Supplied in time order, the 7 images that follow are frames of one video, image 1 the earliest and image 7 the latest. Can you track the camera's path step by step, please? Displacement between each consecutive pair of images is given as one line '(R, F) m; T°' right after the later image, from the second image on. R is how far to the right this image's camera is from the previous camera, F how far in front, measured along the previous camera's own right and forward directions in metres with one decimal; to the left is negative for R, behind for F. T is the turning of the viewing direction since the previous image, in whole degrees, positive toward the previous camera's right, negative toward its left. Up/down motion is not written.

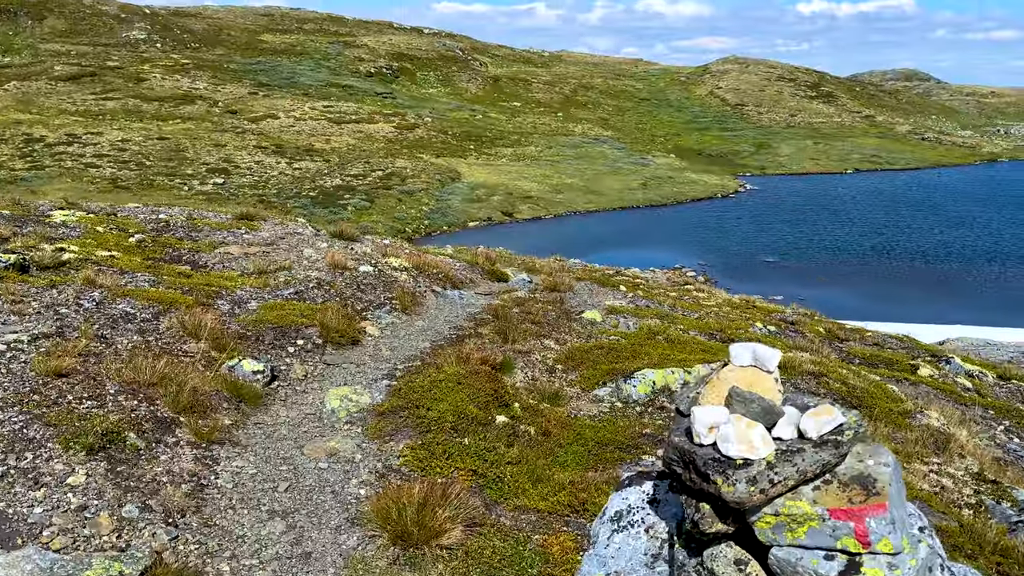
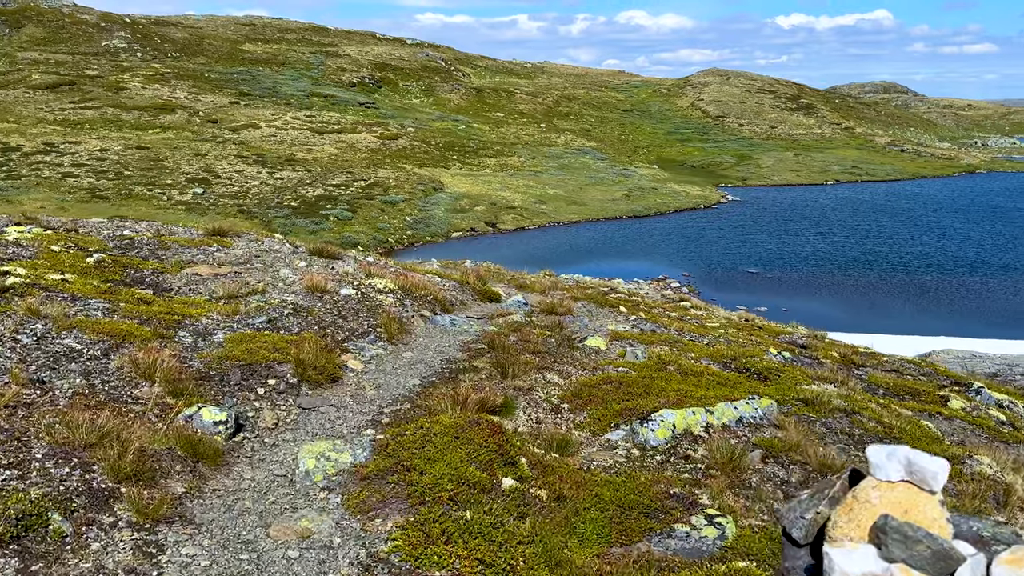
(-0.3, +1.5) m; +1°
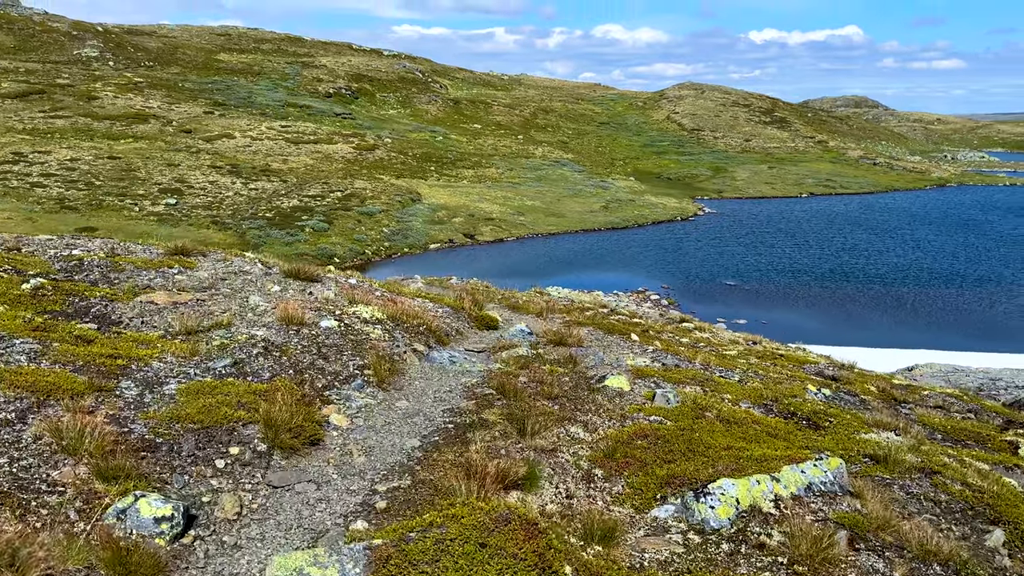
(-0.6, +2.3) m; +2°
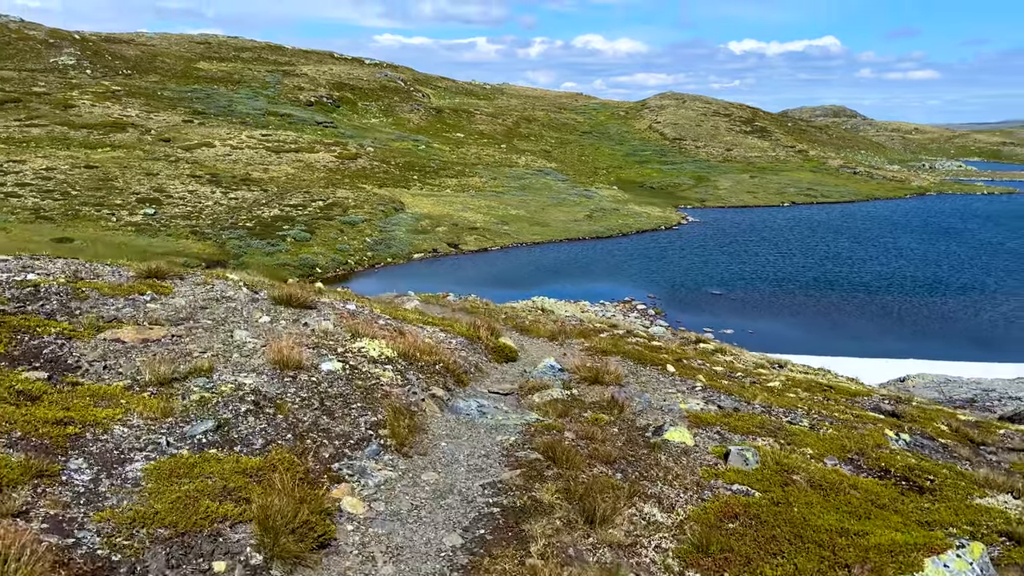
(-0.8, +2.3) m; +1°
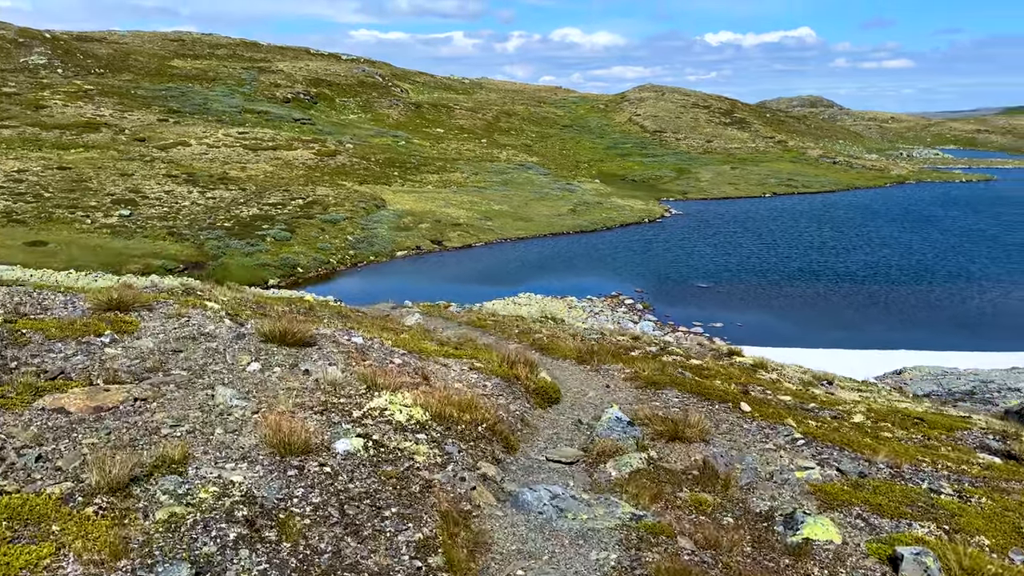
(-1.1, +3.1) m; +1°
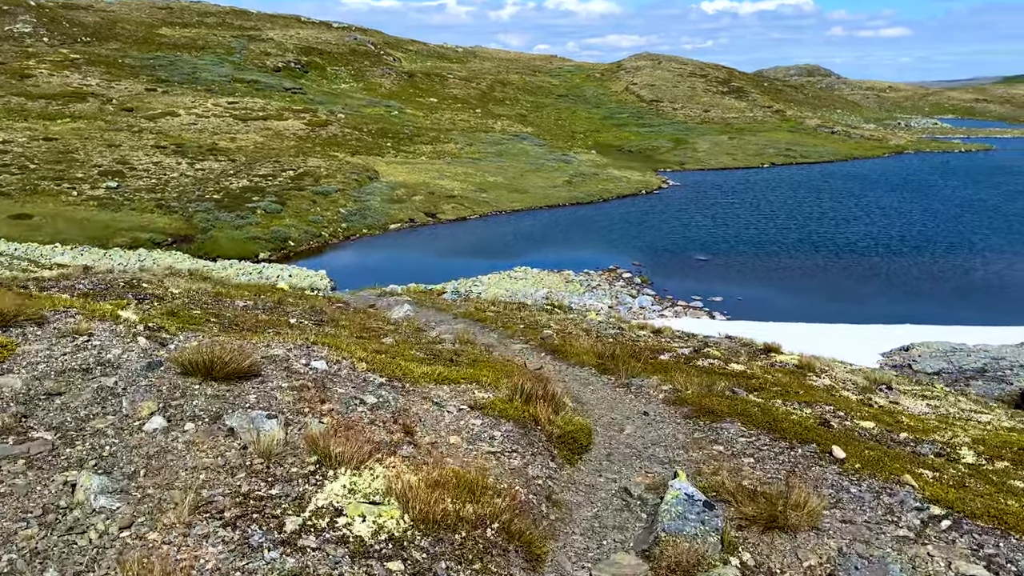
(-0.3, +3.9) m; 0°
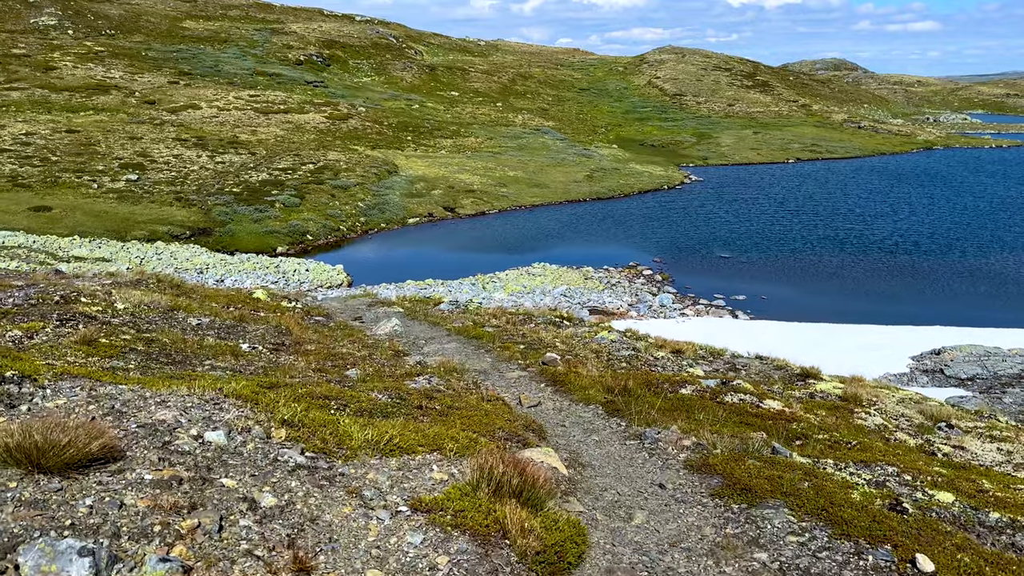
(+0.5, +3.0) m; -1°
